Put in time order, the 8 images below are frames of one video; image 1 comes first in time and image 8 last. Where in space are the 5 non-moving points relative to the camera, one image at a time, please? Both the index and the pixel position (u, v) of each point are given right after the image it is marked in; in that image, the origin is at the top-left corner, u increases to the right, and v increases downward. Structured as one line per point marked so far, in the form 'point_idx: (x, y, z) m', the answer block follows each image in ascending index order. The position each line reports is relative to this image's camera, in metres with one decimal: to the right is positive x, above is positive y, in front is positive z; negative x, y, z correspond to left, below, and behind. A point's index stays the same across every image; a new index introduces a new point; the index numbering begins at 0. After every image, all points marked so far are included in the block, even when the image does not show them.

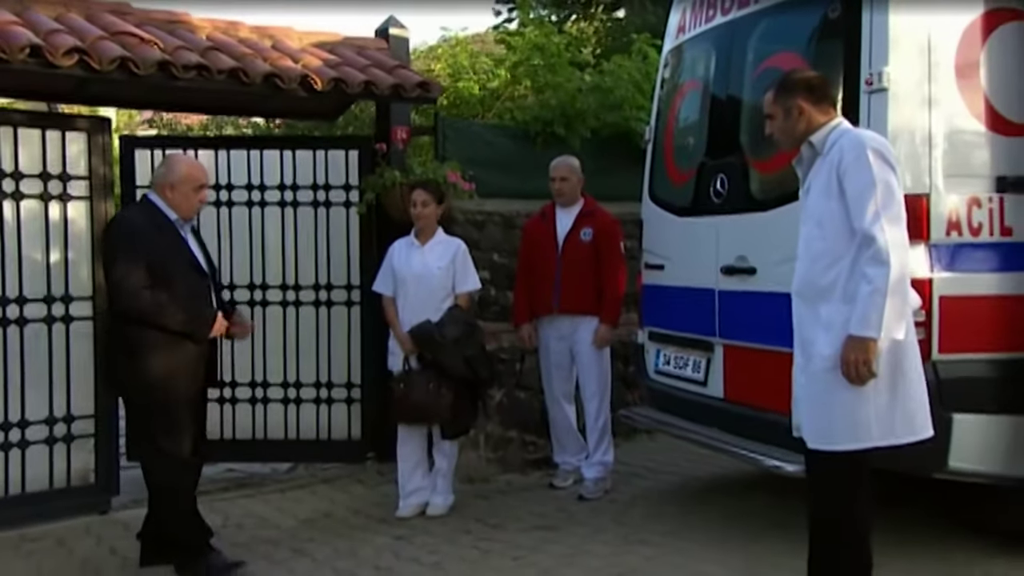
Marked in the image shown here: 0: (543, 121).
0: (+0.1, +0.8, +5.1) m
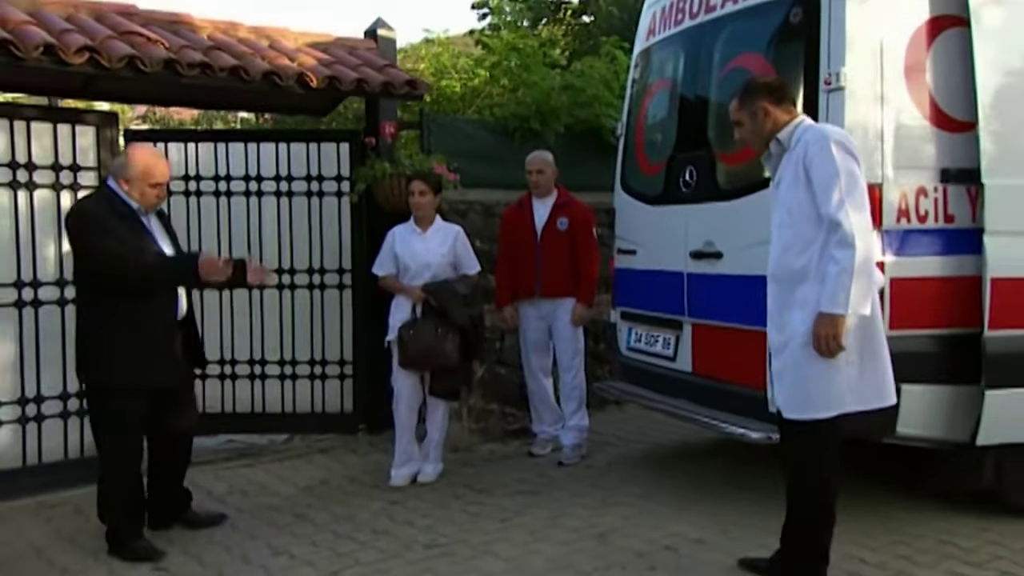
0: (0.0, +0.8, +5.4) m
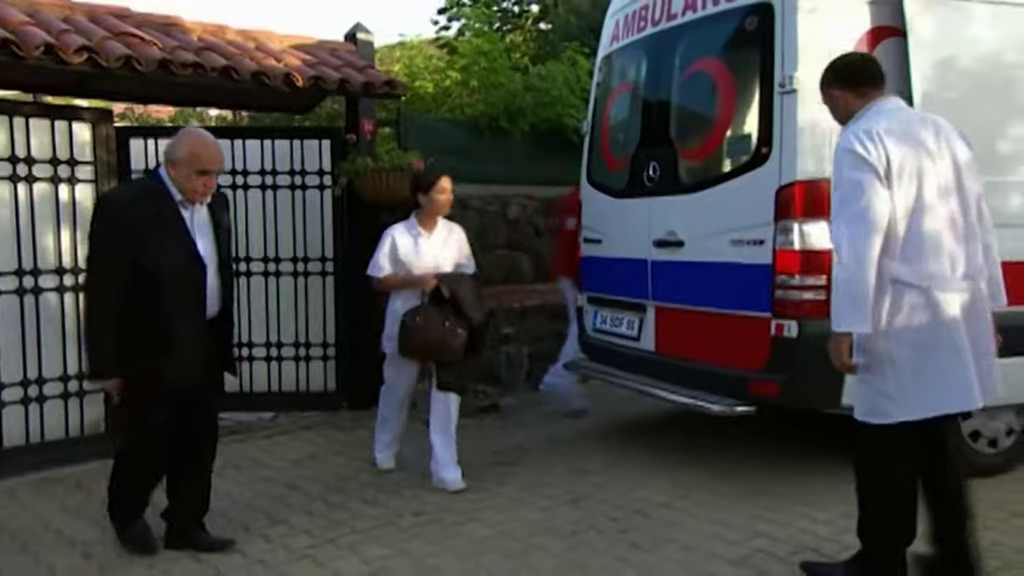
0: (-0.1, +0.9, +5.8) m
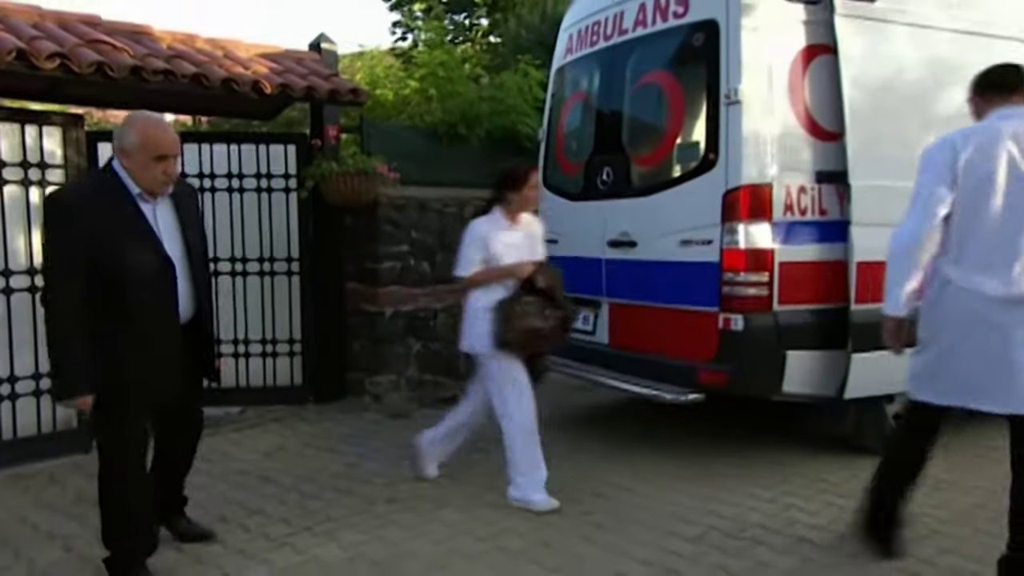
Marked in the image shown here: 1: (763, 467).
0: (-0.3, +0.9, +6.0) m
1: (+1.2, -0.8, +5.1) m
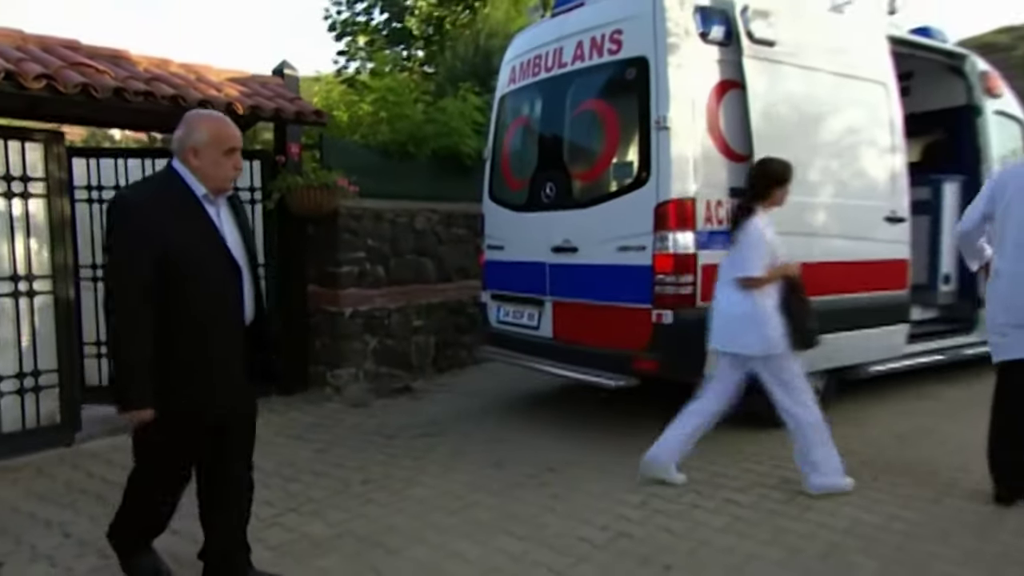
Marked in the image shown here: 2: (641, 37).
0: (-0.7, +0.9, +6.7) m
1: (+1.0, -0.8, +5.9) m
2: (+0.6, +1.3, +5.5) m
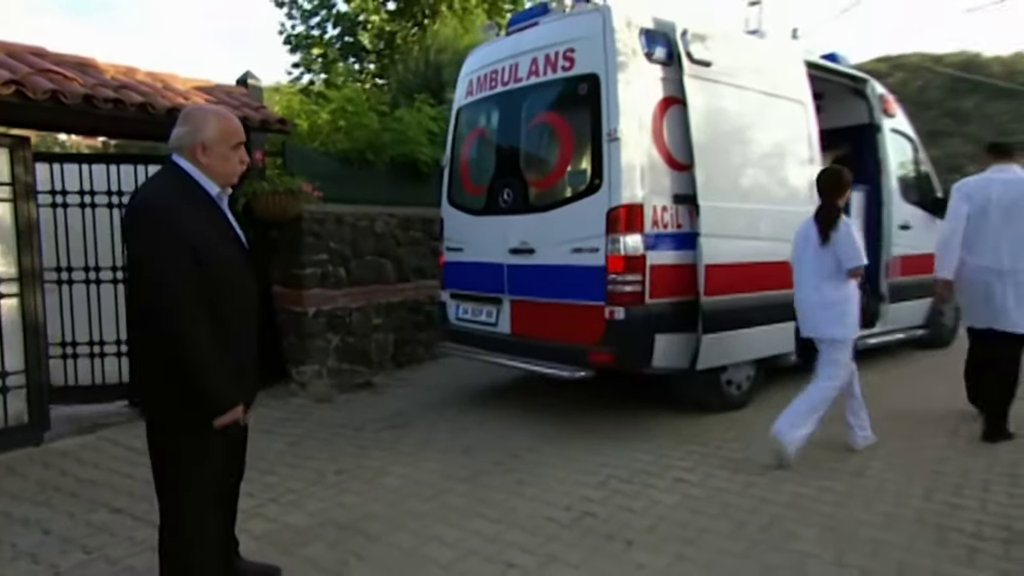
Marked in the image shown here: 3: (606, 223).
0: (-1.0, +0.9, +7.0) m
1: (+0.7, -0.8, +6.4) m
2: (+0.4, +1.3, +6.0) m
3: (+0.5, +0.3, +6.0) m
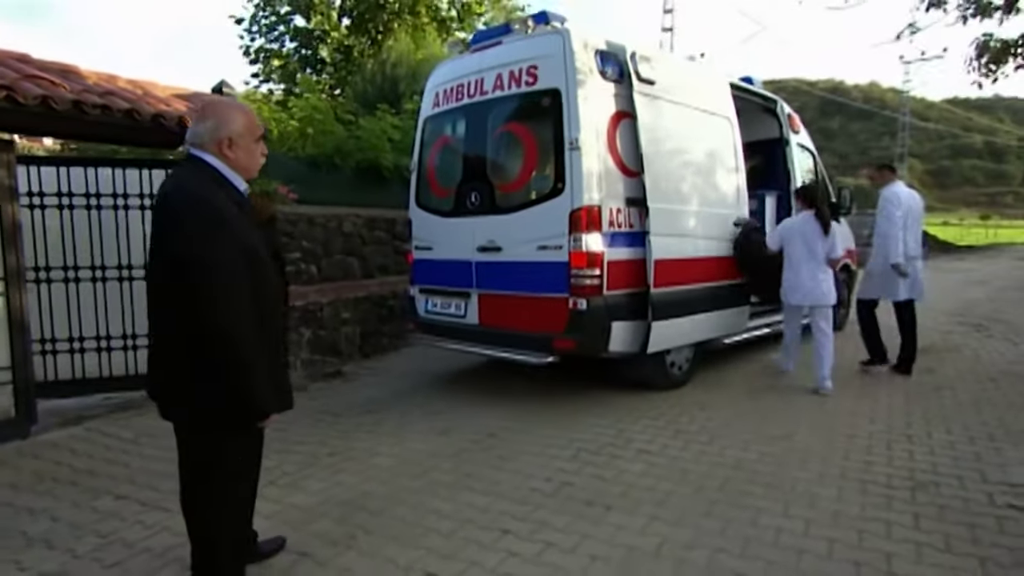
0: (-1.3, +0.9, +7.5) m
1: (+0.5, -0.7, +7.2) m
2: (+0.3, +1.3, +6.7) m
3: (+0.4, +0.4, +6.7) m
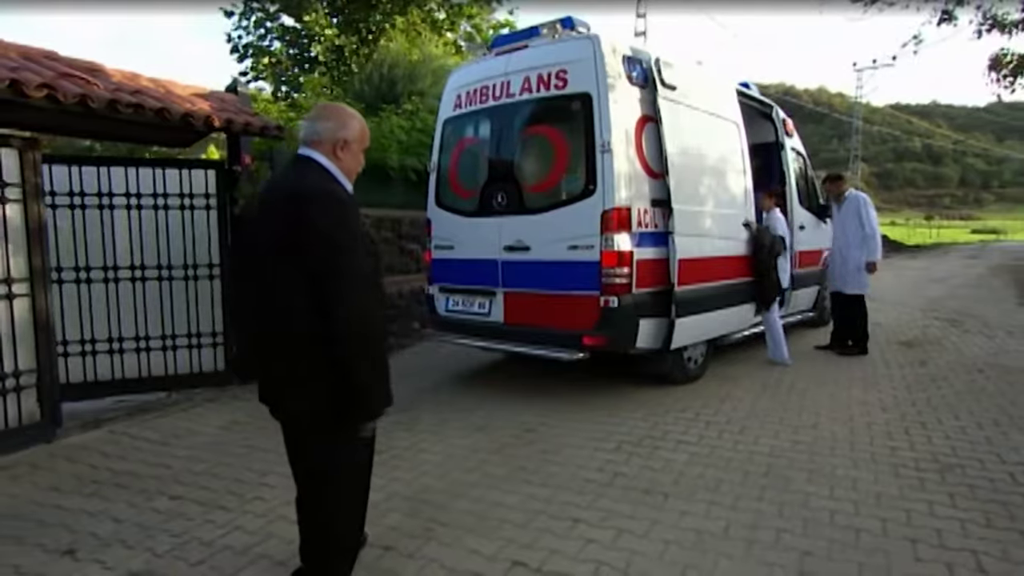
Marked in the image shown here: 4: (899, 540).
0: (-1.2, +0.9, +7.5) m
1: (+0.7, -0.7, +7.4) m
2: (+0.5, +1.3, +6.9) m
3: (+0.6, +0.4, +6.9) m
4: (+1.8, -1.2, +5.2) m
